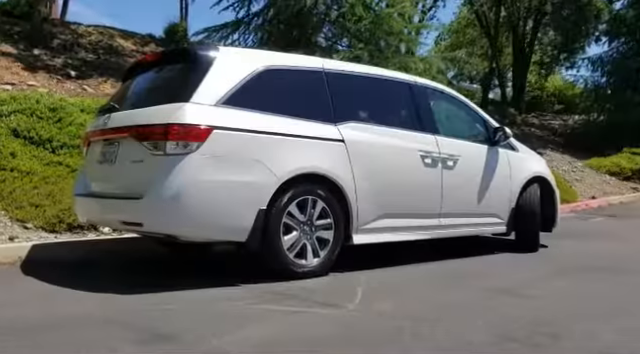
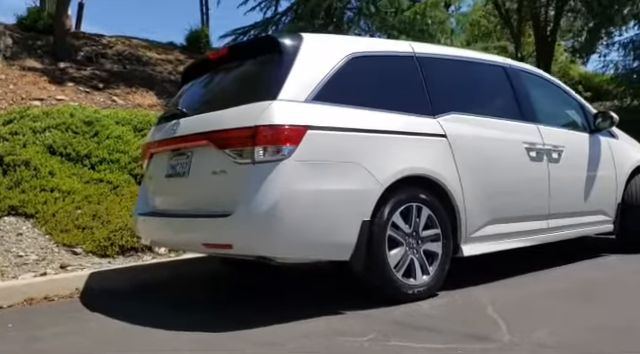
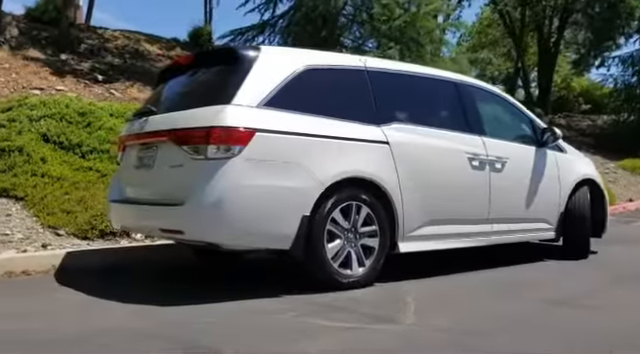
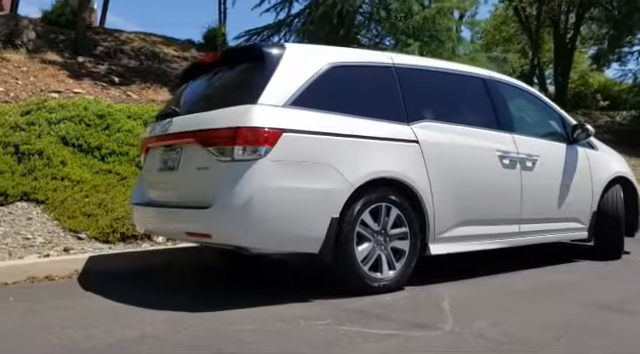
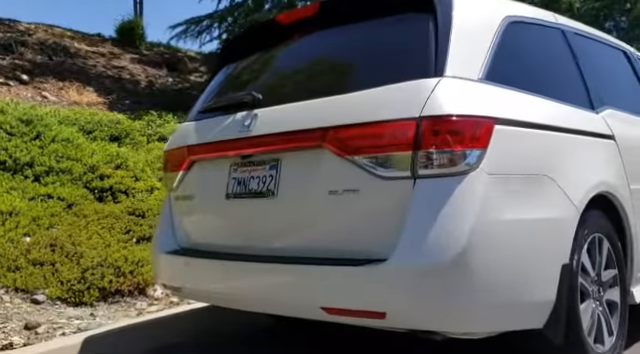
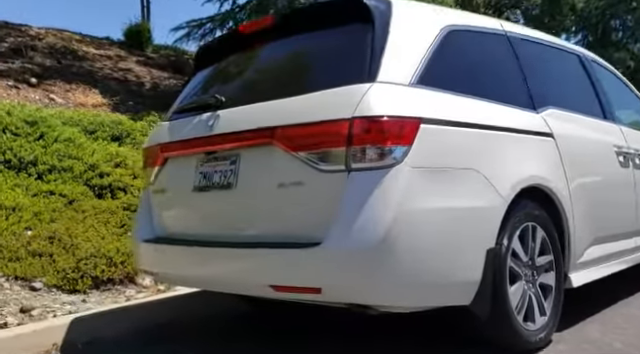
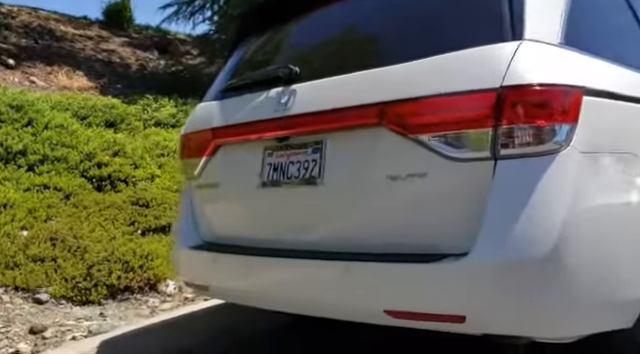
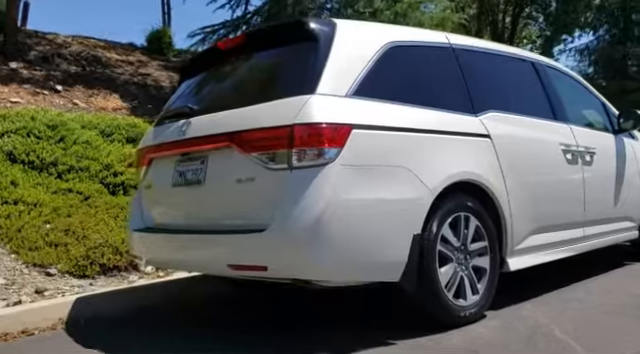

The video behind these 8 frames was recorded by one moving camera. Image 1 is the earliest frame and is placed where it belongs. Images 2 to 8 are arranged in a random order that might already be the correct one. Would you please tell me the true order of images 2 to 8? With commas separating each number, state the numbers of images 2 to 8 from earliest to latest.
3, 4, 2, 8, 6, 5, 7
